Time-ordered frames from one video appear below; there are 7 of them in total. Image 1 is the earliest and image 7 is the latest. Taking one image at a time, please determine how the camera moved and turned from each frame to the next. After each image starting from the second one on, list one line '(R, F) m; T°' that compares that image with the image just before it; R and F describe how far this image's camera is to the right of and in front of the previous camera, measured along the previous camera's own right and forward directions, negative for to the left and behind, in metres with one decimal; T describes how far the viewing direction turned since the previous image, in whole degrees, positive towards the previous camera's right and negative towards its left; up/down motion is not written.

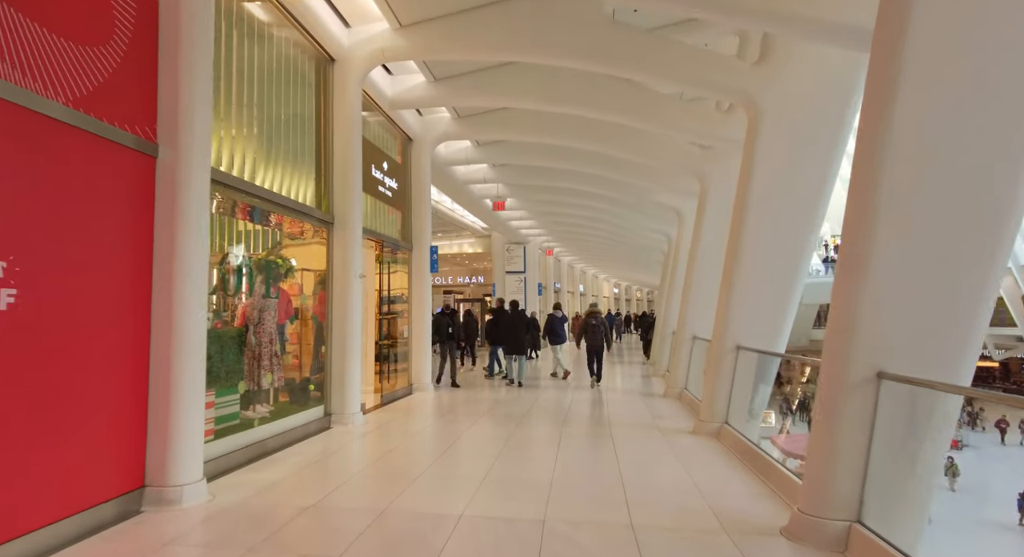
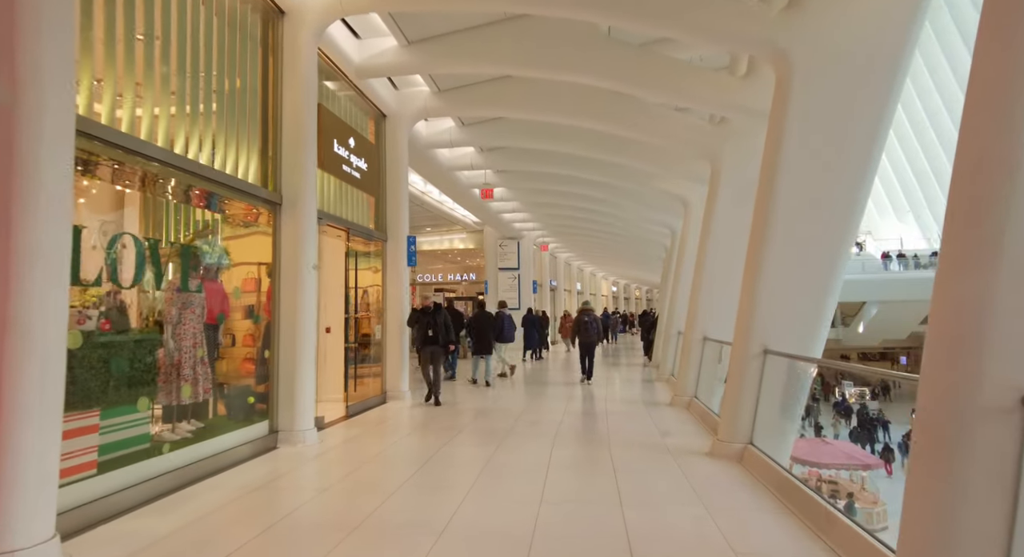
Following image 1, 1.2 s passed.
(+0.2, +1.1) m; 0°
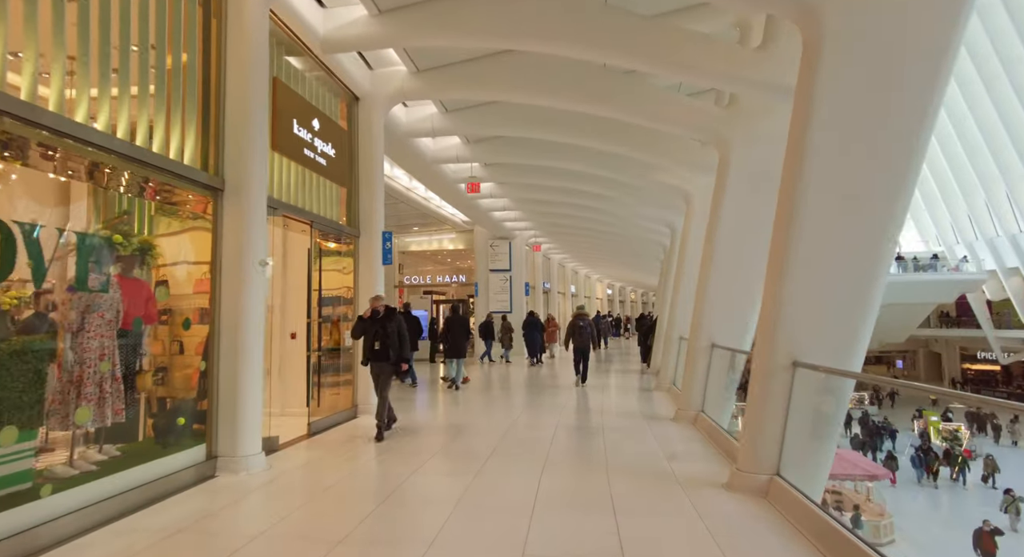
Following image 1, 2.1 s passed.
(+0.1, +0.9) m; 0°
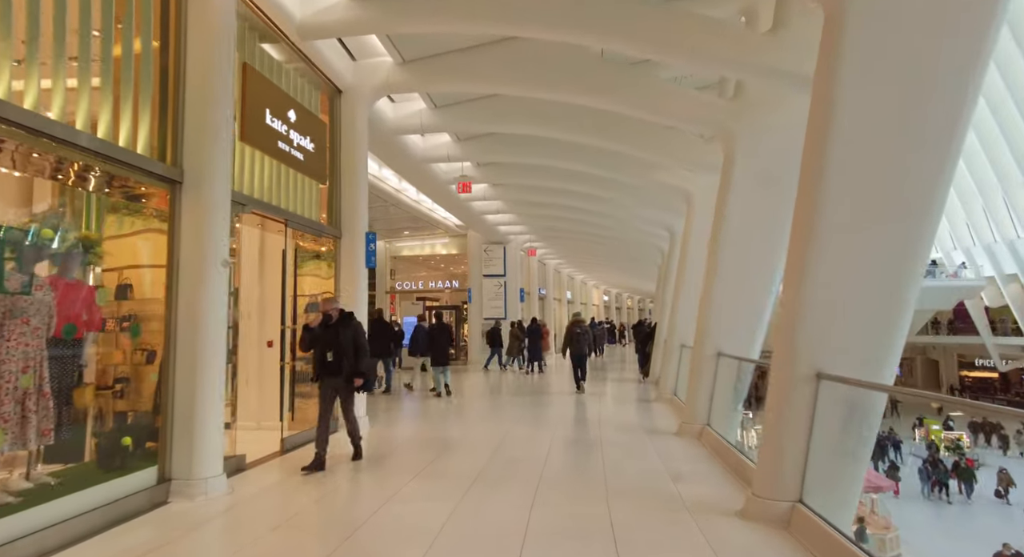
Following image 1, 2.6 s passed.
(+0.1, +0.5) m; 0°
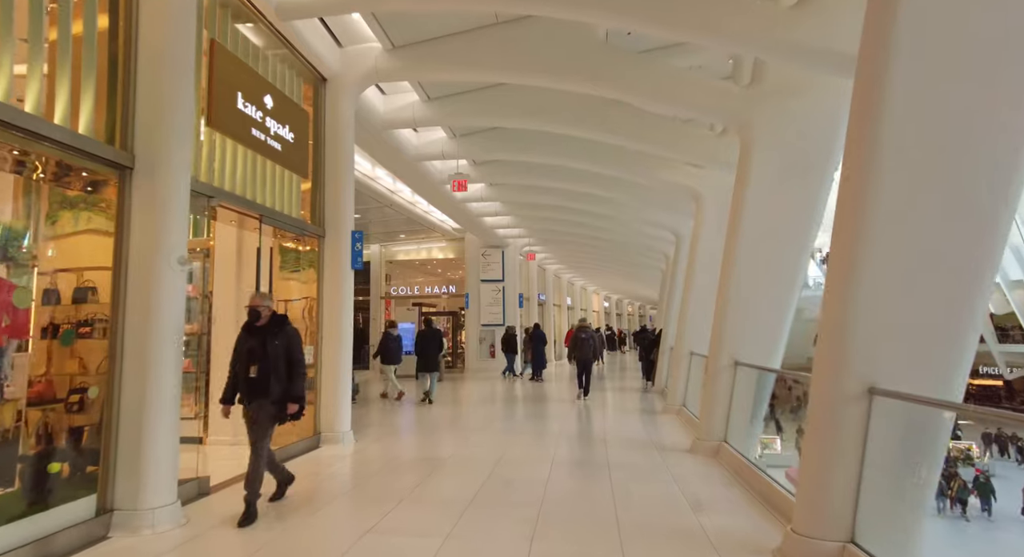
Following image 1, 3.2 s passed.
(0.0, +0.6) m; 0°
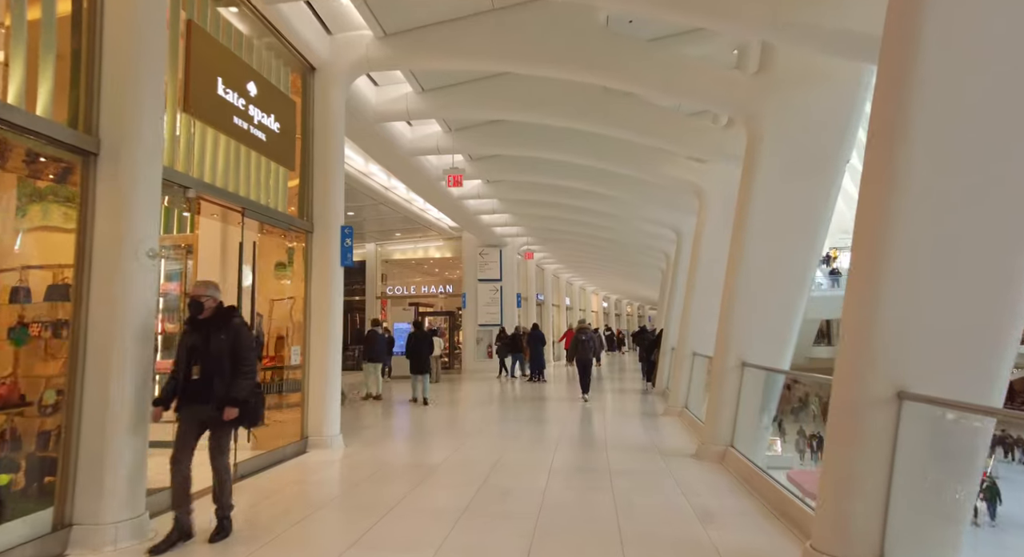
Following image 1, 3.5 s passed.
(0.0, +0.3) m; 0°
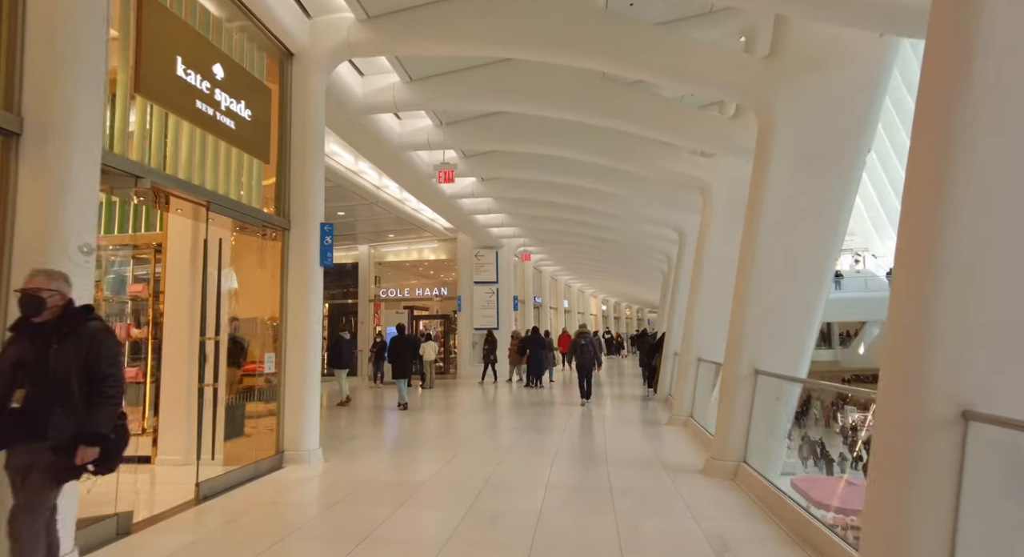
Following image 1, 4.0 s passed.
(+0.1, +0.5) m; 0°
